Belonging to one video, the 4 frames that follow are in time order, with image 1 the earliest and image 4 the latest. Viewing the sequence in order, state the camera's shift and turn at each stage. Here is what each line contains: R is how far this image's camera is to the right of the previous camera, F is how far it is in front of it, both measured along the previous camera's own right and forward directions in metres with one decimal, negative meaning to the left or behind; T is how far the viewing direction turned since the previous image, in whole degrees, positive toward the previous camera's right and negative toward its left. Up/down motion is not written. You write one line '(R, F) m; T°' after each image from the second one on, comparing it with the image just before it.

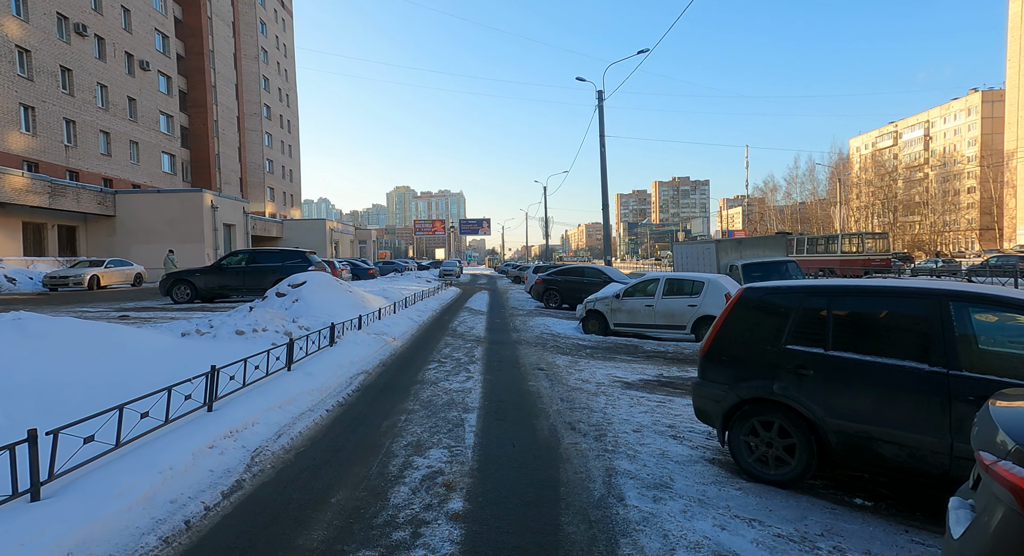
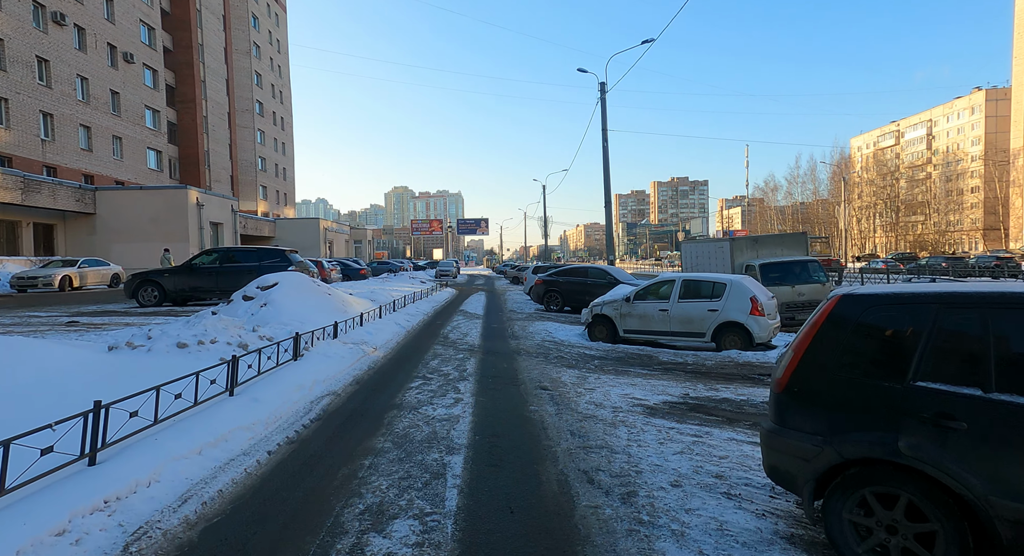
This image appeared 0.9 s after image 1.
(0.0, +1.3) m; 0°
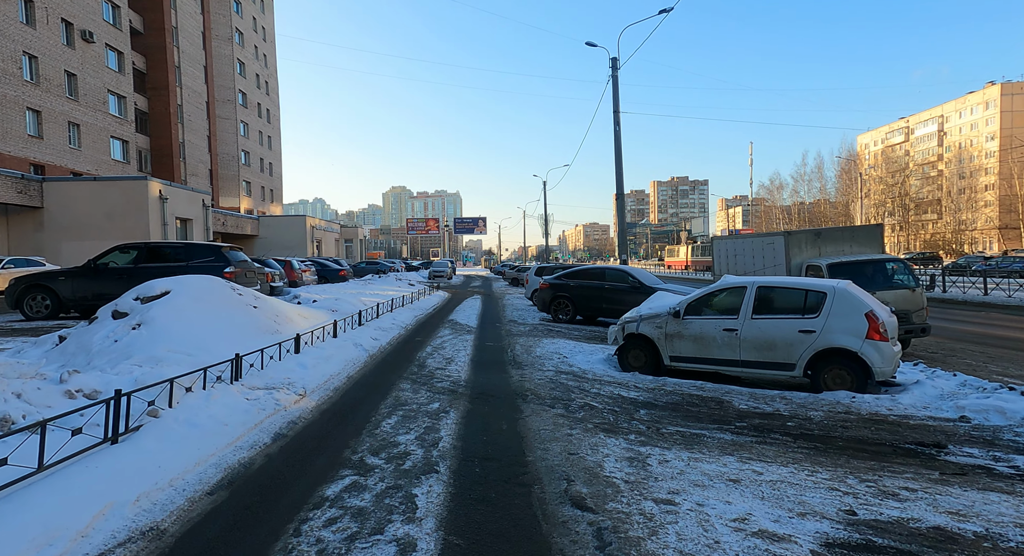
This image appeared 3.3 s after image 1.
(0.0, +3.3) m; 0°
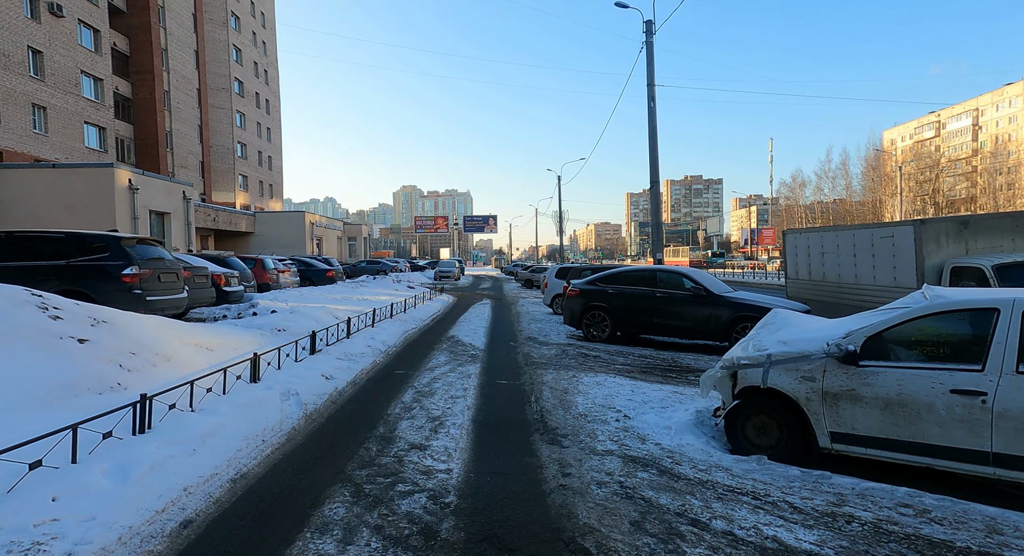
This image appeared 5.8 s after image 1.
(-0.2, +3.6) m; -1°
